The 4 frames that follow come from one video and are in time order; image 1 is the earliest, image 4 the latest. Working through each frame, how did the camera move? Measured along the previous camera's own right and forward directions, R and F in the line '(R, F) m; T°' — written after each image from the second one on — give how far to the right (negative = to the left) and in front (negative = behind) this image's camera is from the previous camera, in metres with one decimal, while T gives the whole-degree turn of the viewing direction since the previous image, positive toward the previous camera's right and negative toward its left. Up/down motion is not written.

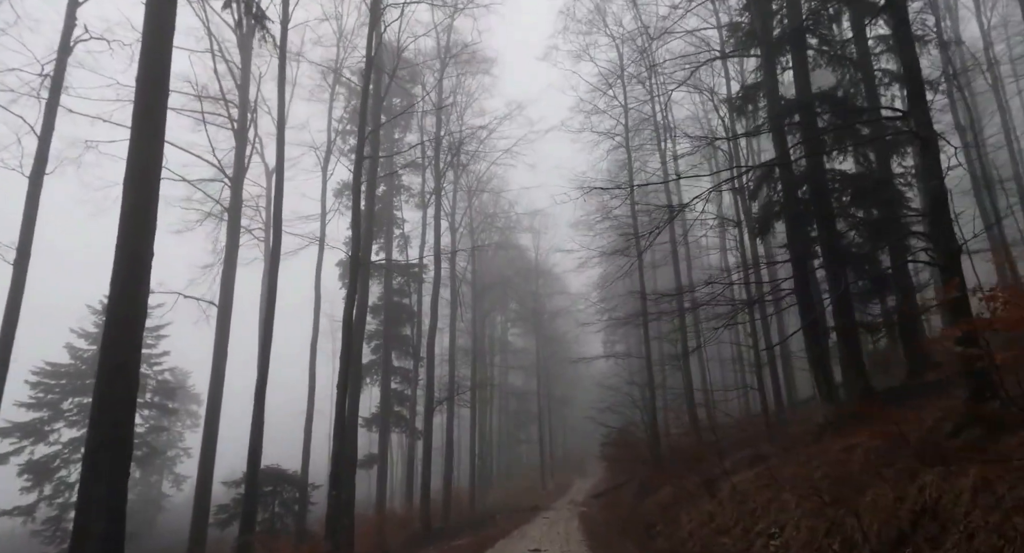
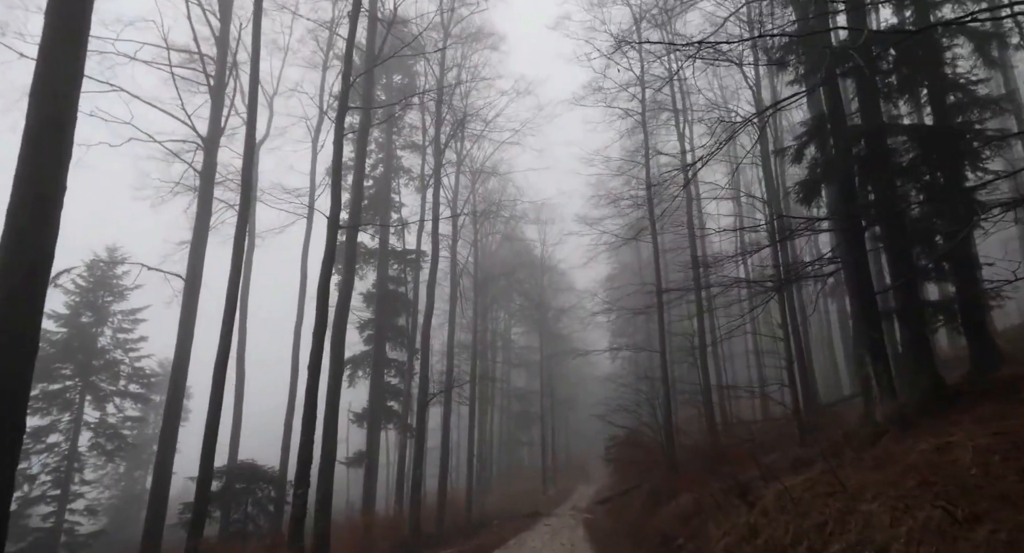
(0.0, +1.5) m; 0°
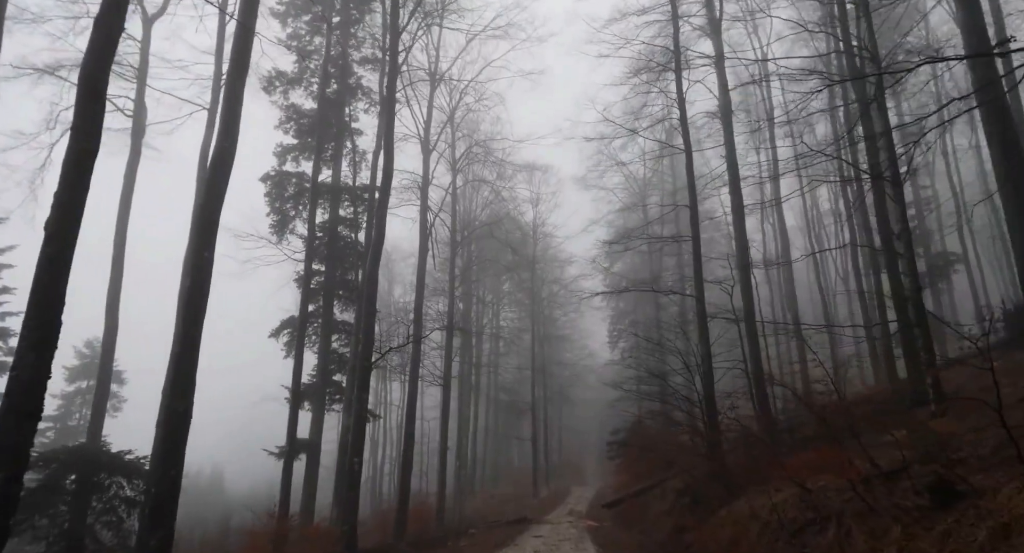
(+0.2, +4.6) m; +1°
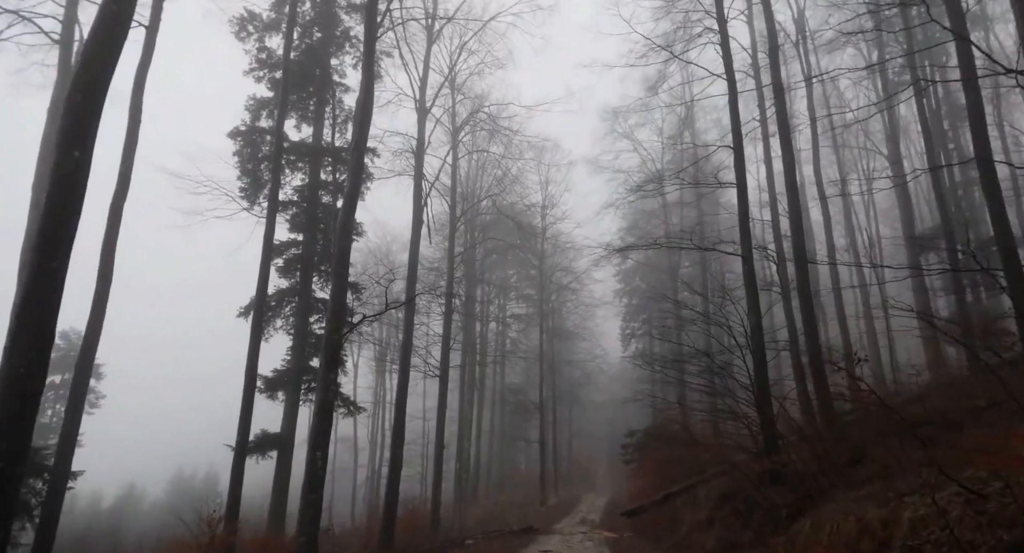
(+0.1, +2.2) m; -1°
